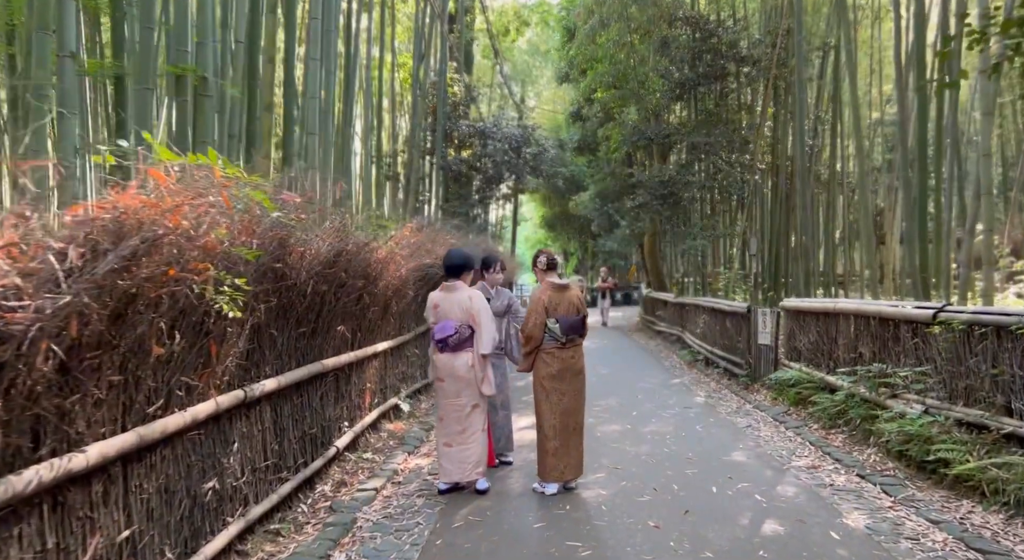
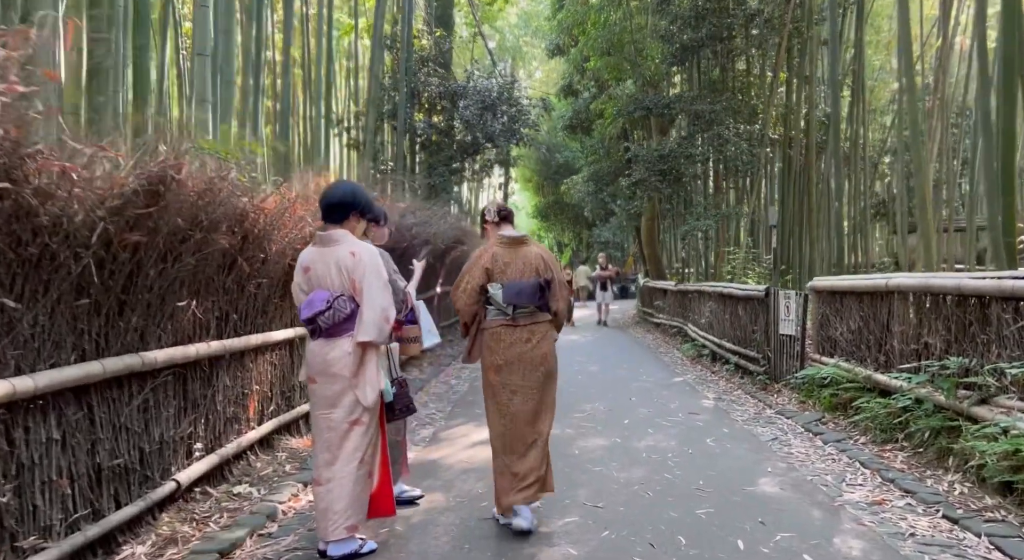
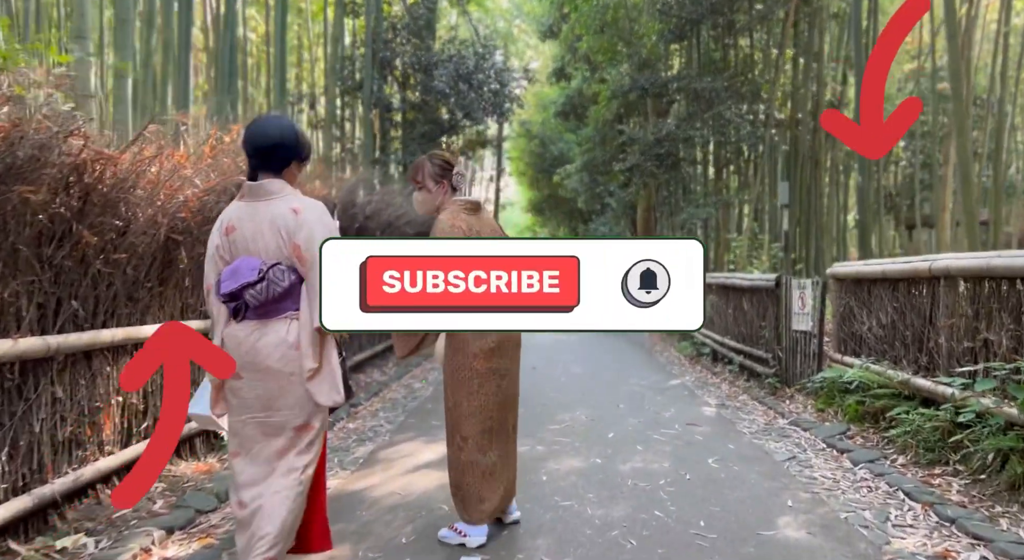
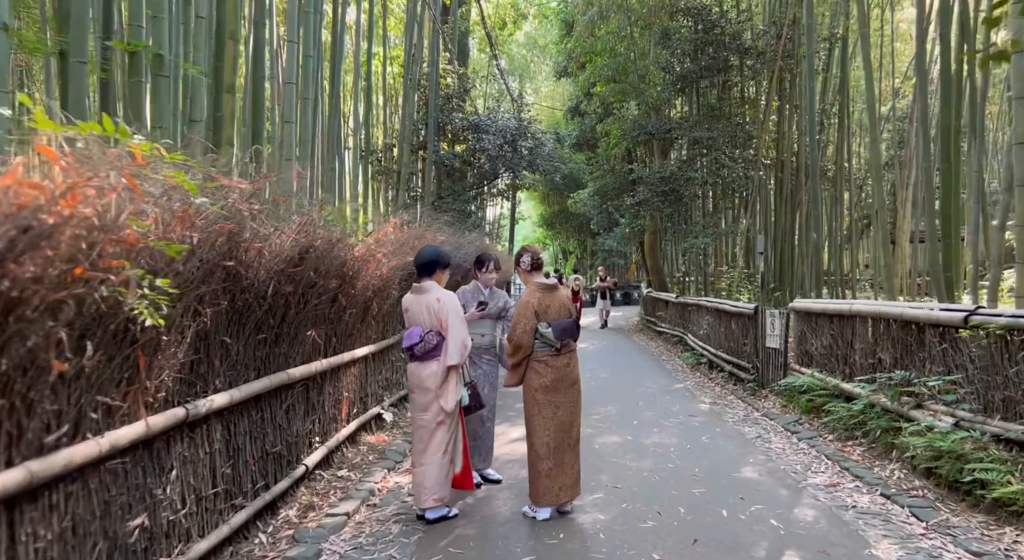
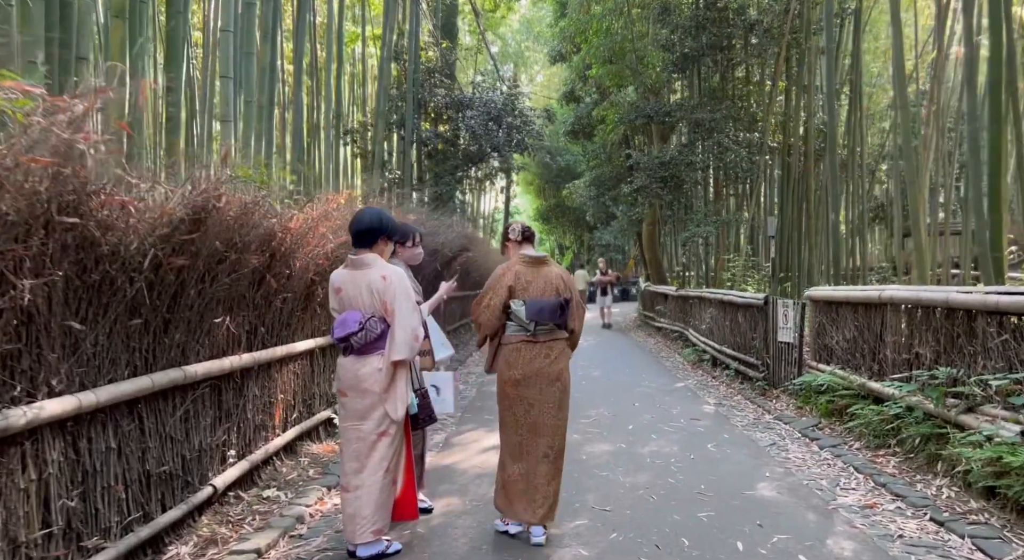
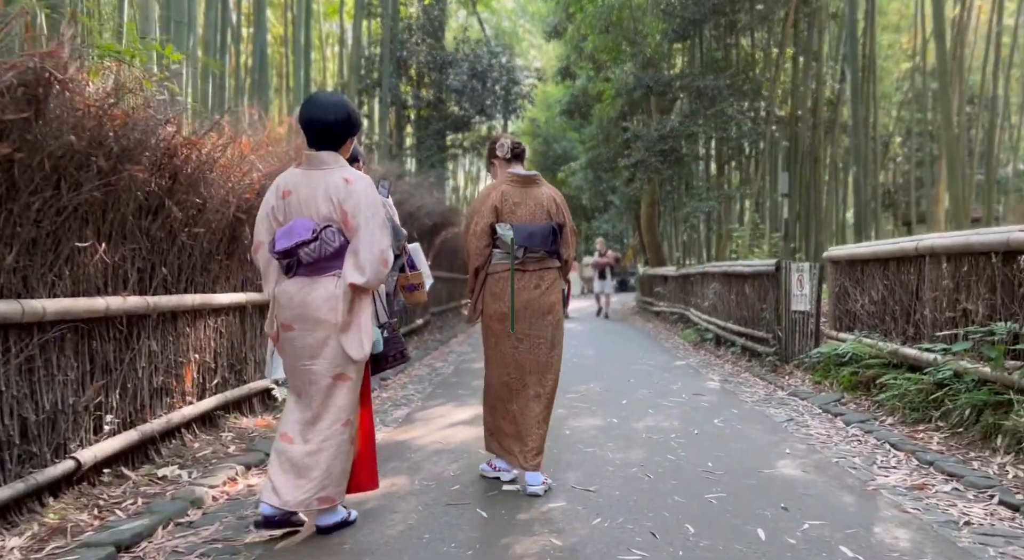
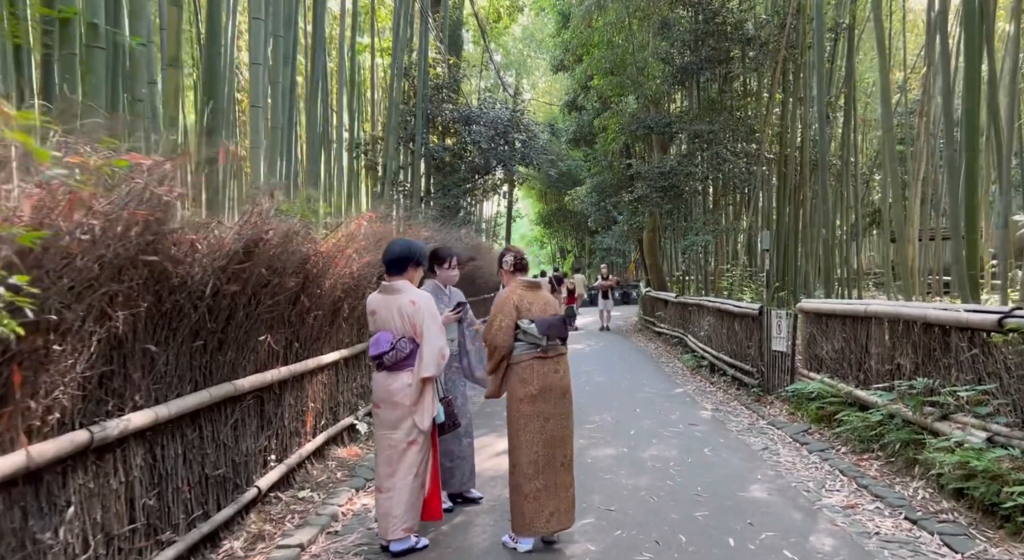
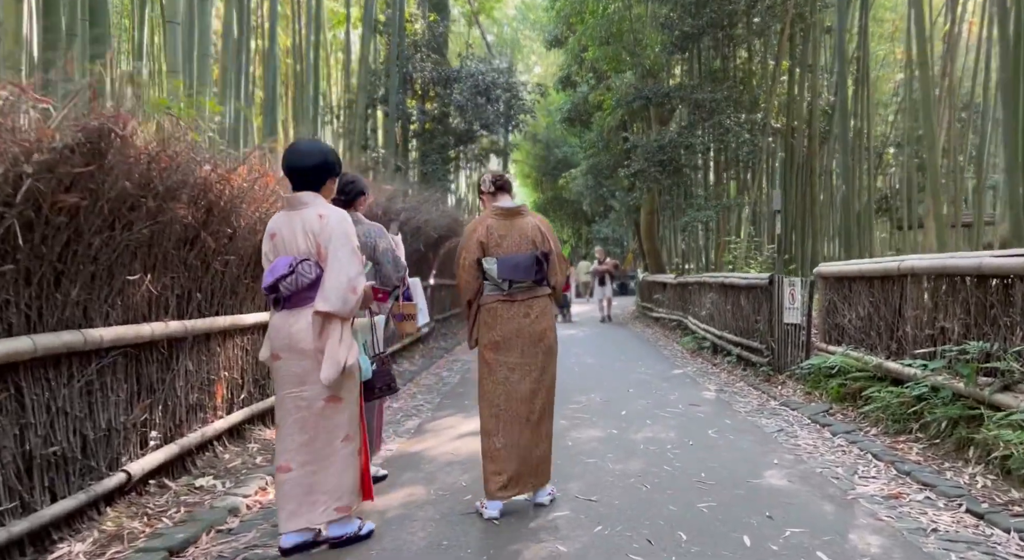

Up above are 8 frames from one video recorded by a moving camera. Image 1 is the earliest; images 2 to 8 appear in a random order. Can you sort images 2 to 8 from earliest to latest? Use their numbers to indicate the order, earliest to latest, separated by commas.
4, 7, 5, 2, 8, 6, 3
